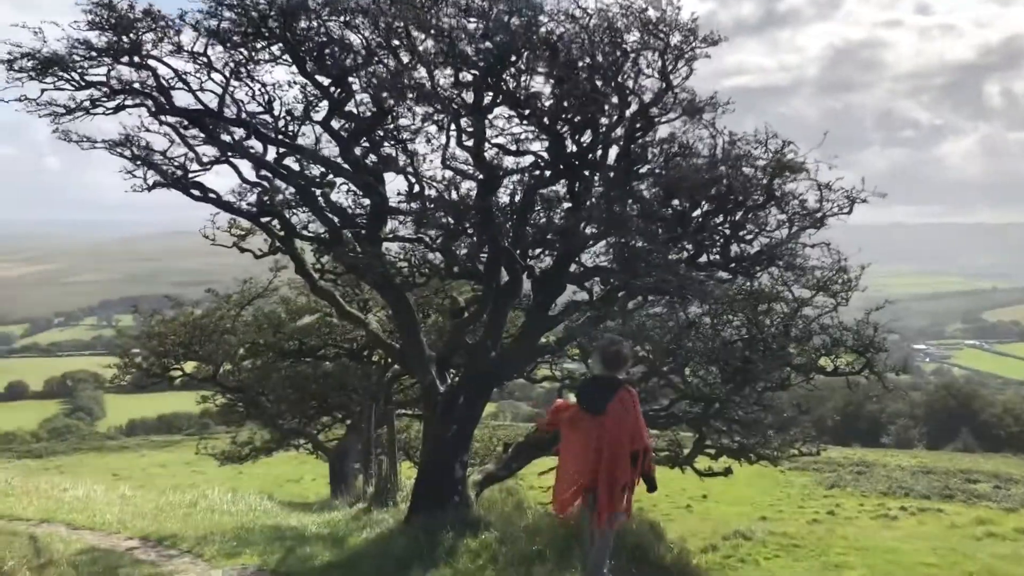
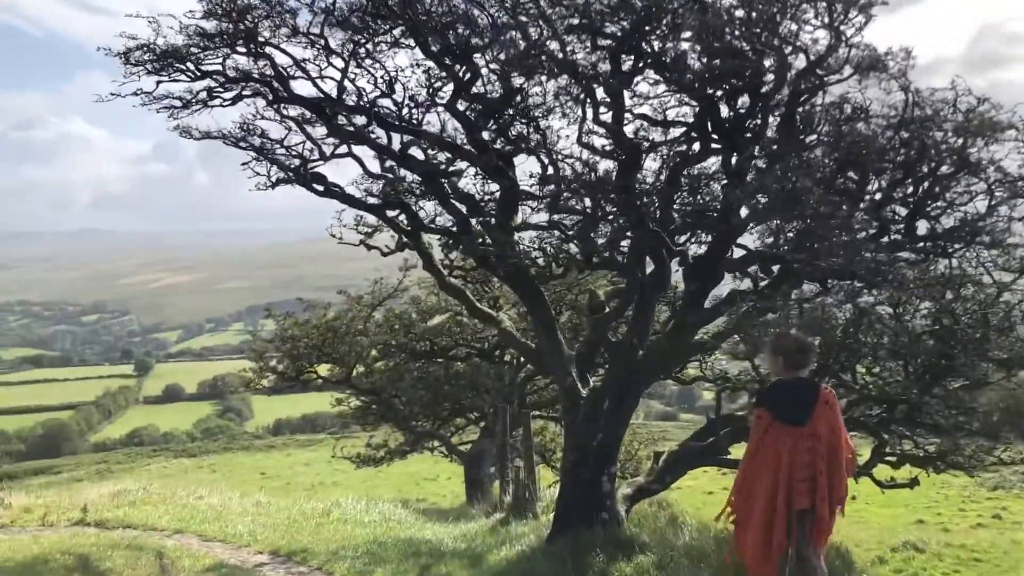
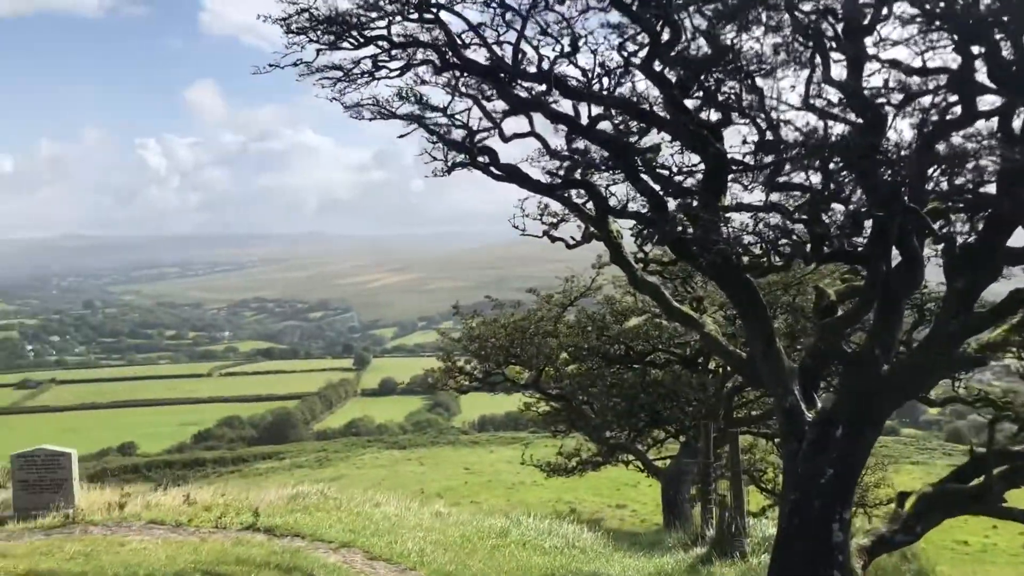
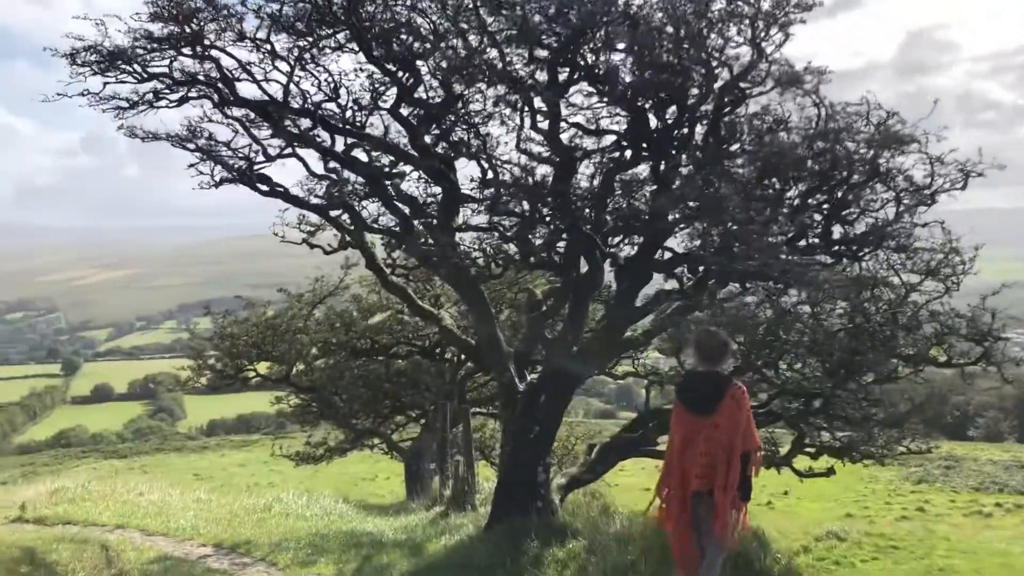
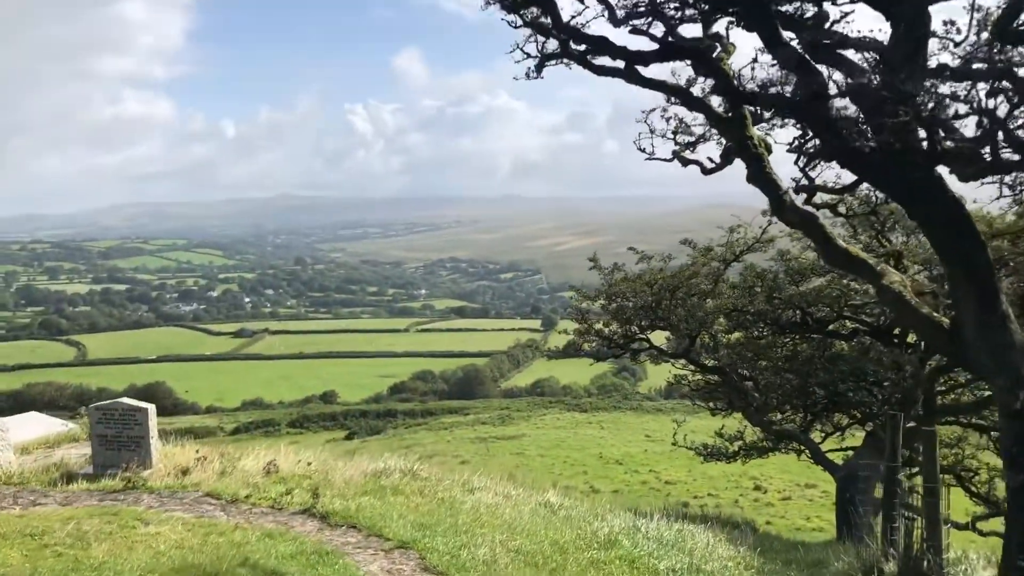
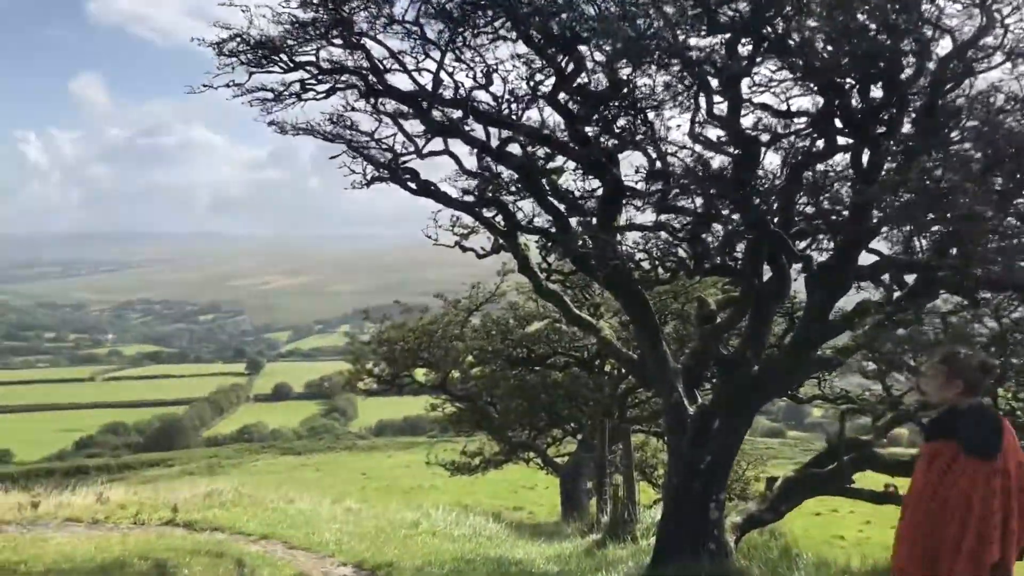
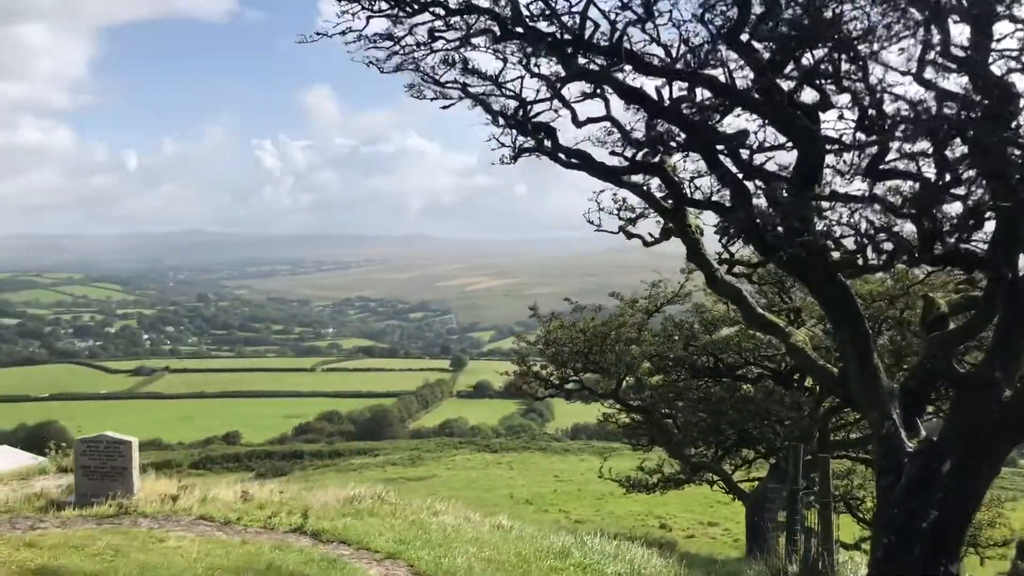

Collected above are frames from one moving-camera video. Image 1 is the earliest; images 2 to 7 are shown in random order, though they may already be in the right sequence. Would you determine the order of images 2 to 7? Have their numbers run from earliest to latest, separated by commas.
4, 2, 6, 3, 7, 5
